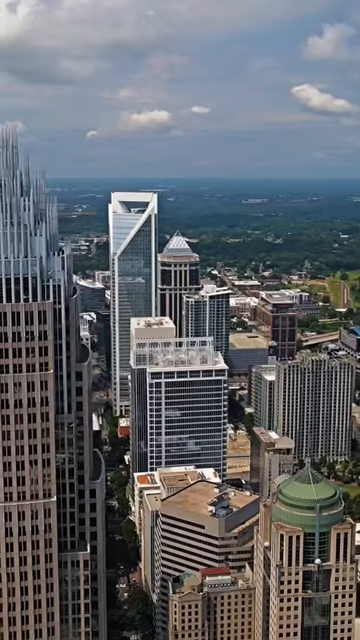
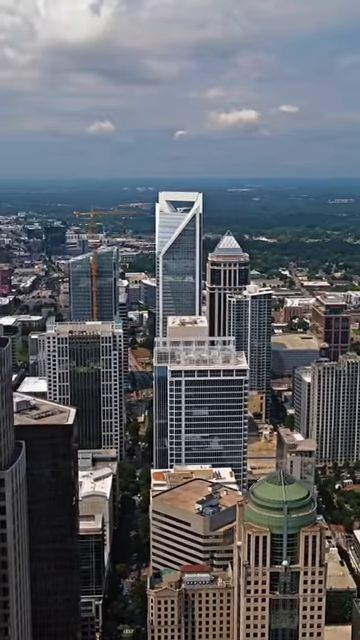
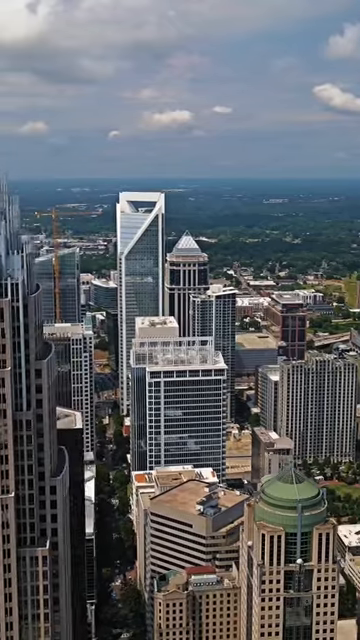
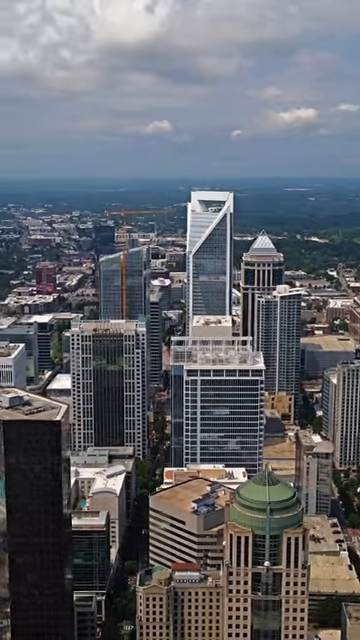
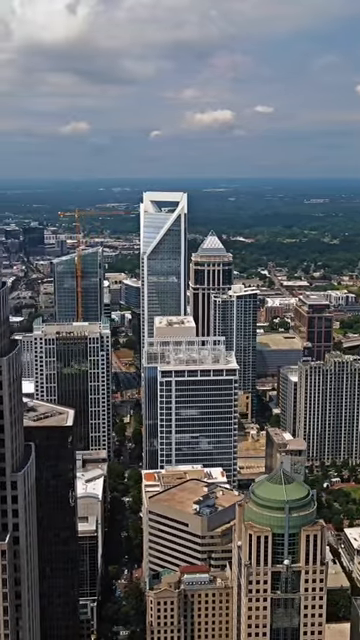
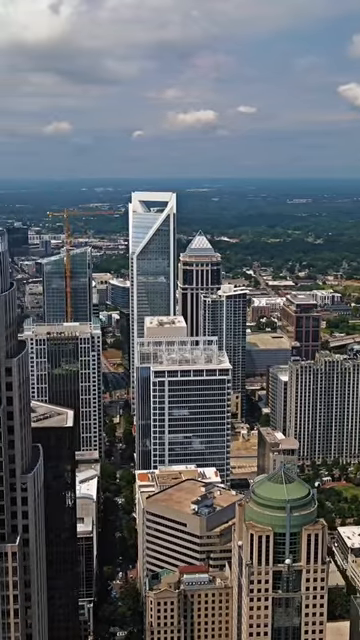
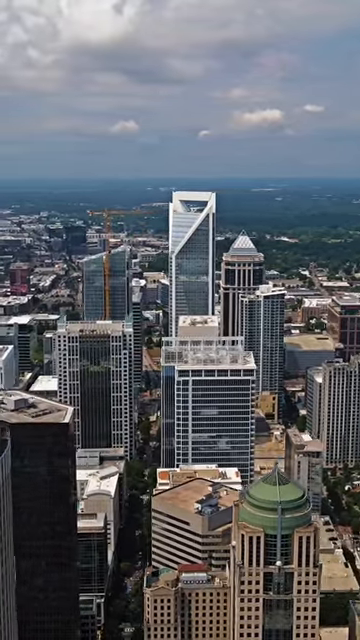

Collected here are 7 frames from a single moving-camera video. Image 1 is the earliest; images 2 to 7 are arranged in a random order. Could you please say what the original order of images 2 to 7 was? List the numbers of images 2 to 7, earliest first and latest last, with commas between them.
3, 6, 5, 2, 7, 4
